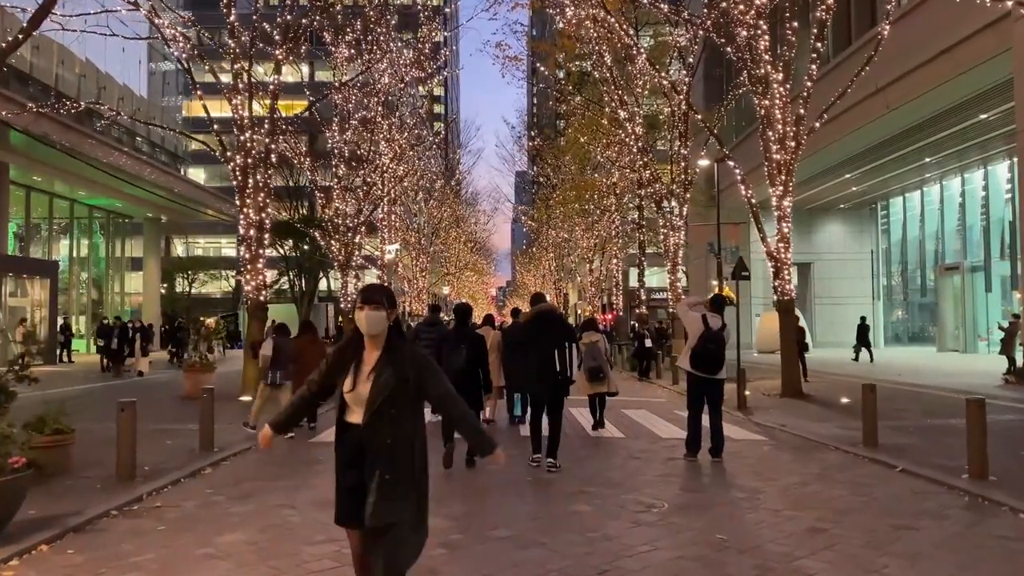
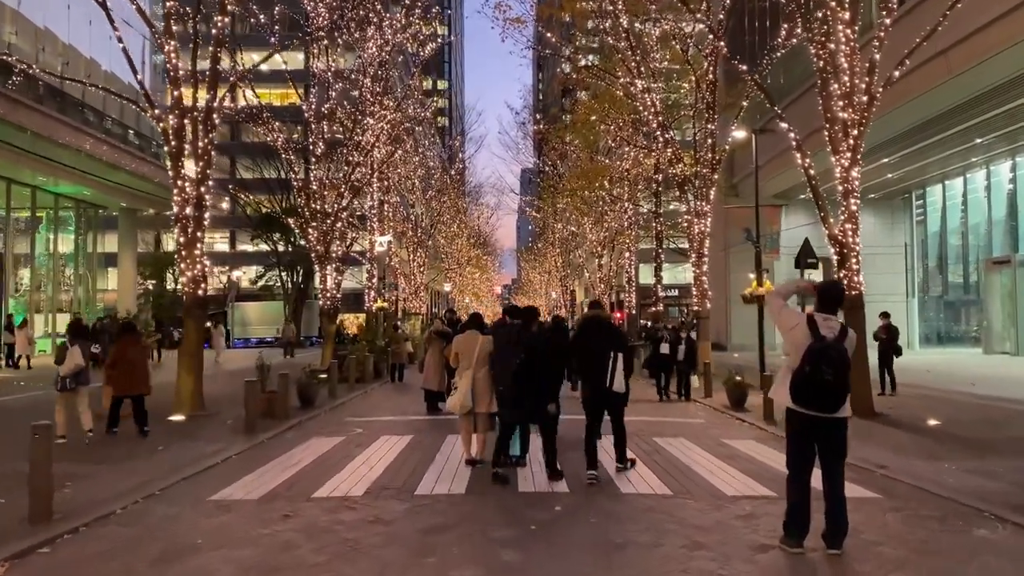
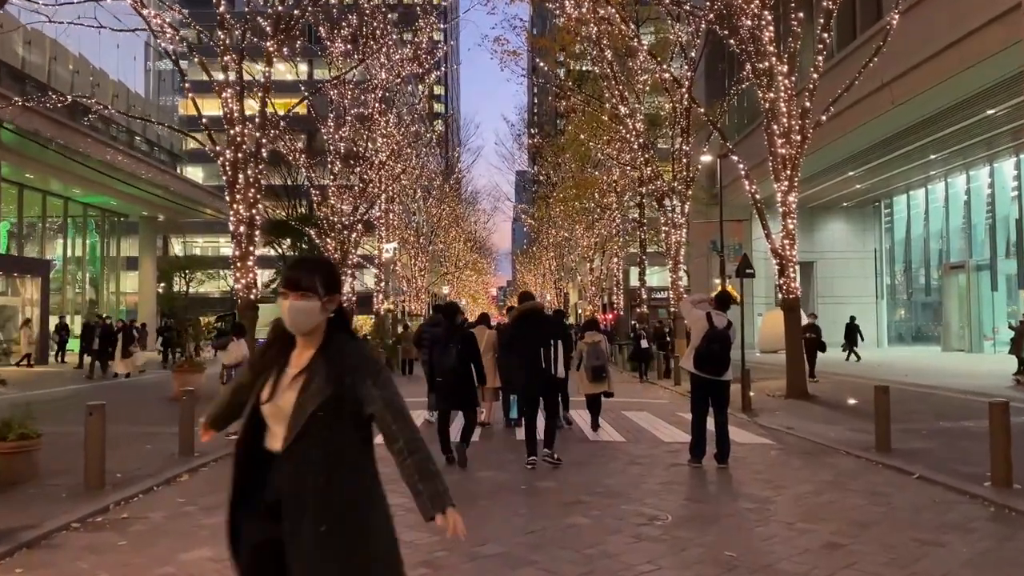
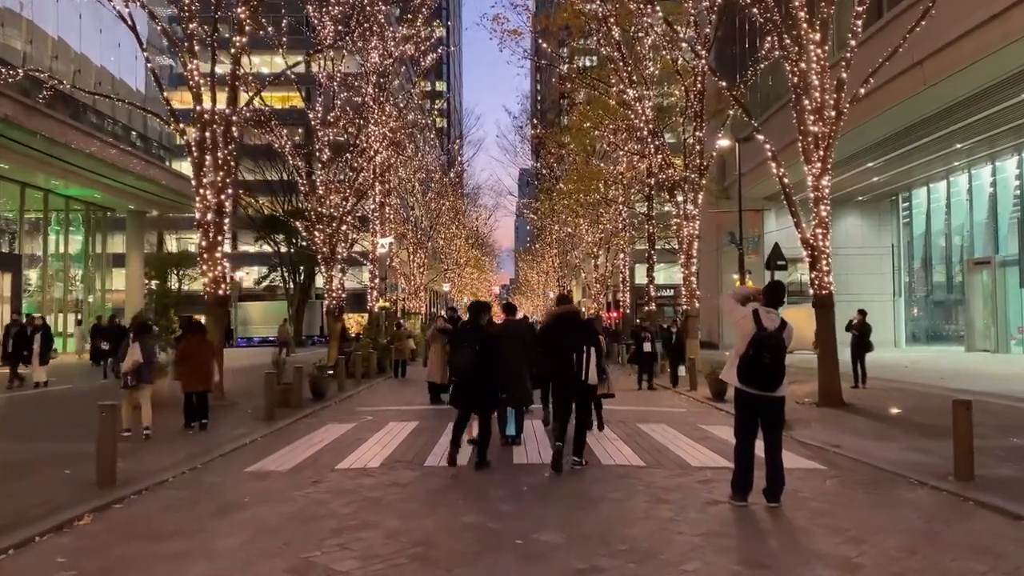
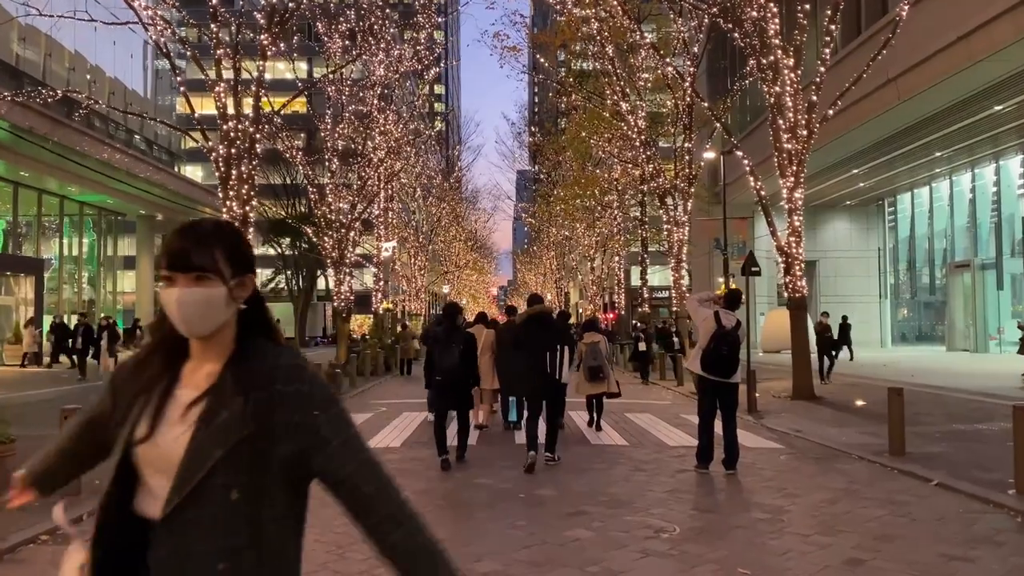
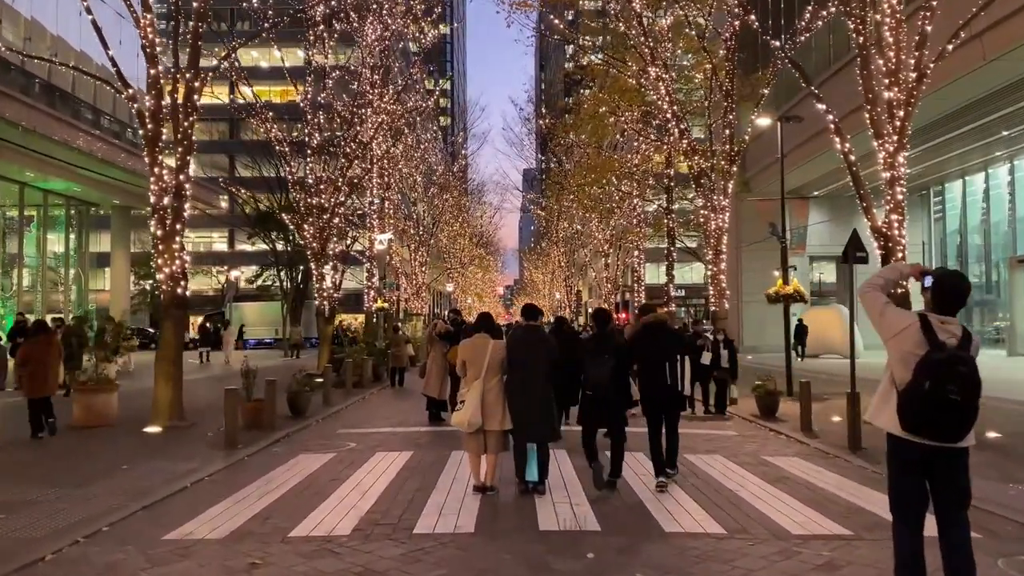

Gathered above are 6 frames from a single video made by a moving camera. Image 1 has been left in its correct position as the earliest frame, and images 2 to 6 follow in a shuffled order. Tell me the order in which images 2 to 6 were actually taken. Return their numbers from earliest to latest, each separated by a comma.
3, 5, 4, 2, 6
